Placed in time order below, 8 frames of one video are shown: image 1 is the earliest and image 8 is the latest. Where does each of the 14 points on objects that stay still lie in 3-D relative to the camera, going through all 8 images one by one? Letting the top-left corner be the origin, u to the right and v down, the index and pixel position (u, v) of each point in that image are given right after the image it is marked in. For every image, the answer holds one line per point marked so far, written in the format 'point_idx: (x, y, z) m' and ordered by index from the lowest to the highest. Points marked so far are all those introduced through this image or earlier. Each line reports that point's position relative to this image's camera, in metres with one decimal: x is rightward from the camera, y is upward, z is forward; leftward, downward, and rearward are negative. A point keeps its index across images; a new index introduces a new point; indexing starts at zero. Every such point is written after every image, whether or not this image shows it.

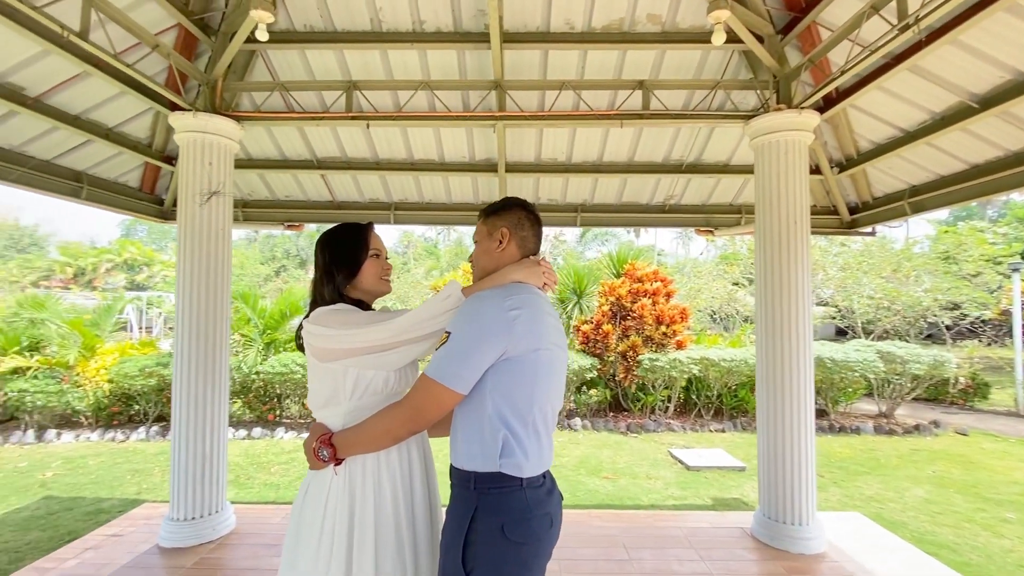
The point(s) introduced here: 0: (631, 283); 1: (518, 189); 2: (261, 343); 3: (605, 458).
0: (+2.3, +0.1, +9.5) m
1: (+0.1, +1.2, +5.6) m
2: (-4.6, -1.0, +8.9) m
3: (+1.4, -2.6, +7.4) m
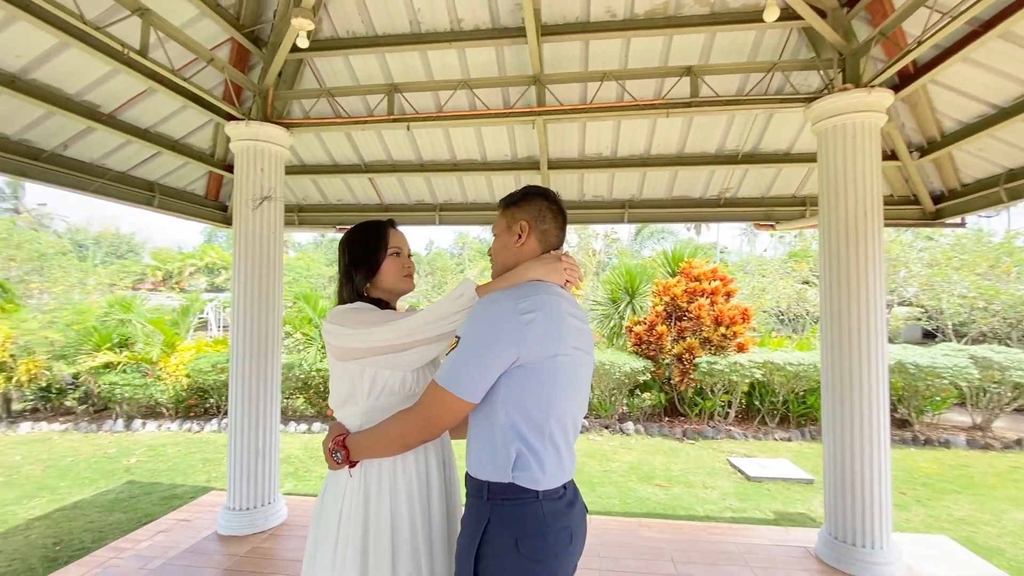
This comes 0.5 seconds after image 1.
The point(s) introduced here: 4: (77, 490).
0: (+3.3, +0.1, +9.1) m
1: (+0.6, +1.2, +5.5) m
2: (-3.7, -1.0, +9.3) m
3: (+2.1, -2.6, +7.1) m
4: (-5.3, -2.5, +6.0) m
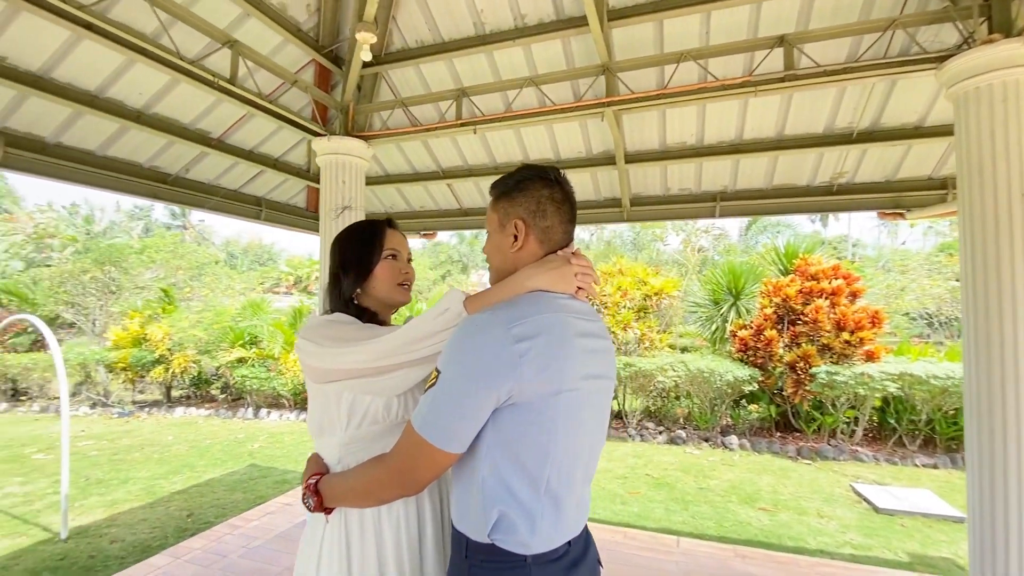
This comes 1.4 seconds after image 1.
0: (+4.8, +0.1, +8.1) m
1: (+1.4, +1.1, +5.2) m
2: (-2.0, -1.1, +9.7) m
3: (+3.3, -2.6, +6.4) m
4: (-4.2, -2.5, +6.9) m
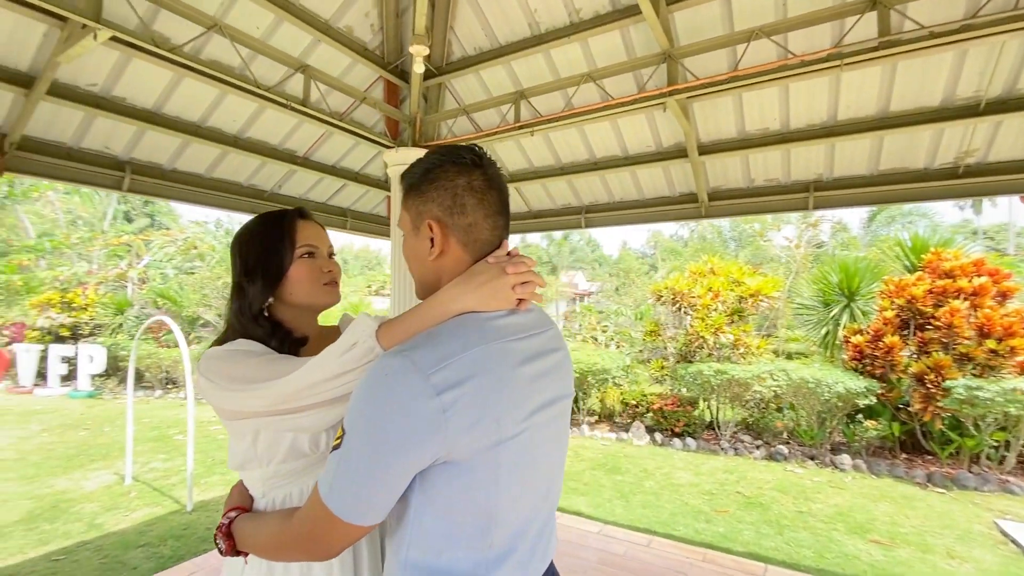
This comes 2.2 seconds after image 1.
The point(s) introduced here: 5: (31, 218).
0: (+6.0, +0.1, +7.0) m
1: (+2.1, +1.1, +4.8) m
2: (-0.3, -1.1, +9.9) m
3: (+4.2, -2.6, +5.6) m
4: (-3.1, -2.6, +7.5) m
5: (-12.5, +1.8, +12.8) m
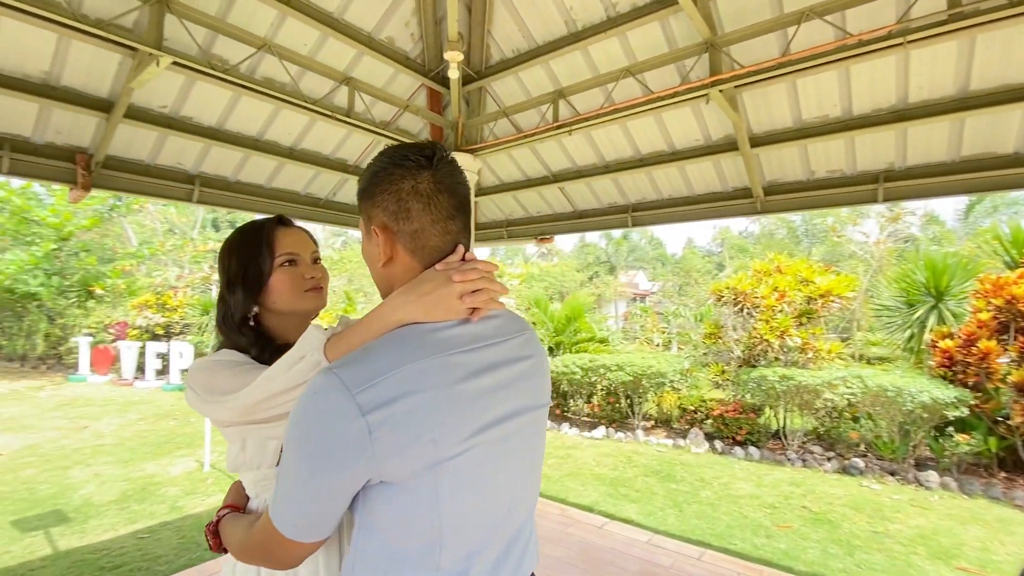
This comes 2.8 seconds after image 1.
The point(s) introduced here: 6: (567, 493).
0: (+6.6, +0.1, +6.1) m
1: (+2.4, +1.1, +4.5) m
2: (+0.8, -1.1, +9.8) m
3: (+4.7, -2.6, +5.0) m
4: (-2.3, -2.6, +7.8) m
5: (-11.0, +1.7, +14.2) m
6: (+0.7, -2.6, +6.3) m
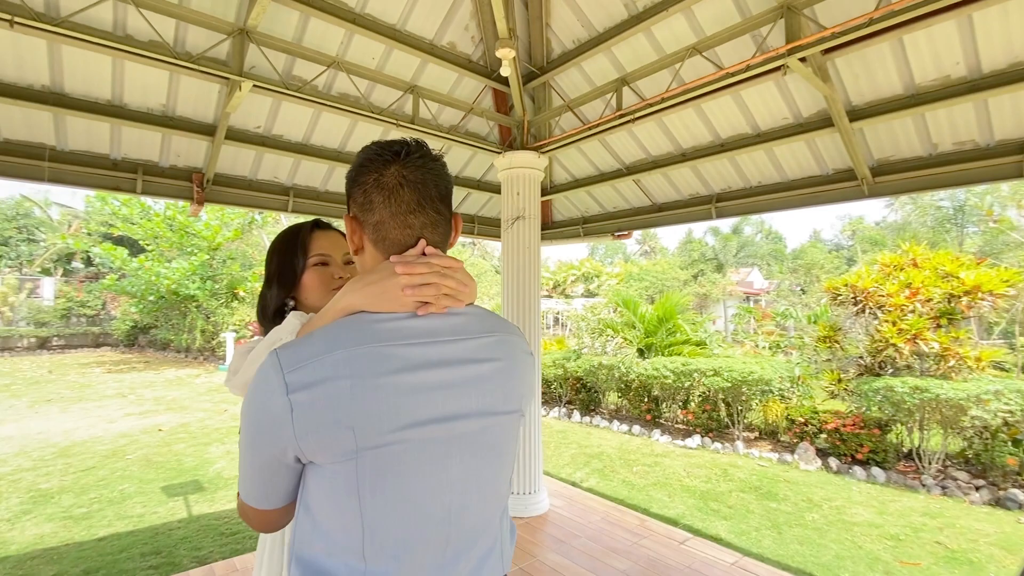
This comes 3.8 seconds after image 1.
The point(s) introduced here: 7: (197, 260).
0: (+7.4, +0.2, +4.6) m
1: (+3.0, +1.2, +3.8) m
2: (+2.5, -1.1, +9.4) m
3: (+5.3, -2.5, +3.9) m
4: (-0.9, -2.6, +8.1) m
5: (-8.1, +1.7, +16.2) m
6: (+1.7, -2.6, +6.0) m
7: (-8.7, +0.8, +13.5) m
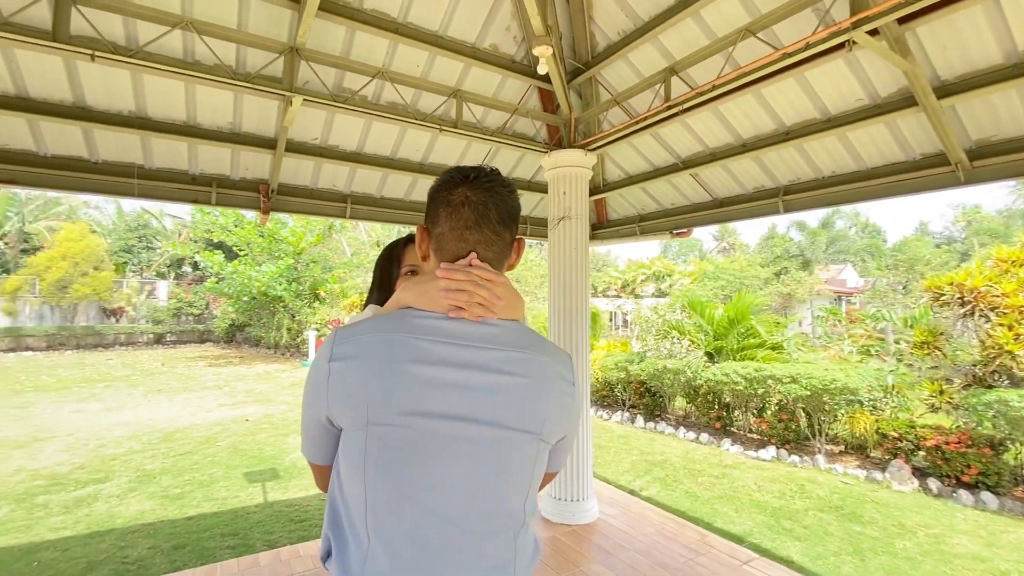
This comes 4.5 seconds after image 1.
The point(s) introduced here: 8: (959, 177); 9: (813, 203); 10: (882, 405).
0: (+7.8, +0.2, +3.4) m
1: (+3.2, +1.1, +3.3) m
2: (+3.6, -1.1, +8.9) m
3: (+5.6, -2.5, +3.0) m
4: (+0.1, -2.7, +8.1) m
5: (-5.9, +1.6, +17.2) m
6: (+2.3, -2.6, +5.6) m
7: (-6.8, +0.7, +14.6) m
8: (+3.2, +0.8, +3.5) m
9: (+2.7, +0.8, +4.4) m
10: (+5.2, -1.6, +6.9) m
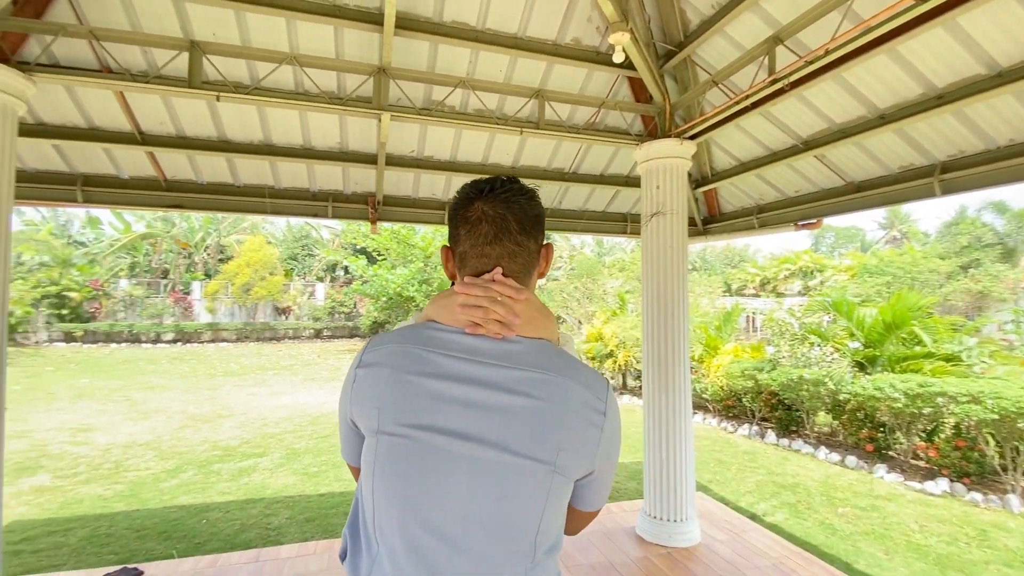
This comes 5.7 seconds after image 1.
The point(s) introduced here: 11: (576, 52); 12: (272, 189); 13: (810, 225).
0: (+8.0, +0.3, +1.2) m
1: (+3.6, +1.2, +2.3) m
2: (+5.4, -1.1, +7.6) m
3: (+5.8, -2.5, +1.4) m
4: (+1.8, -2.7, +7.8) m
5: (-1.6, +1.6, +18.1) m
6: (+3.4, -2.6, +4.8) m
7: (-3.2, +0.7, +15.8) m
8: (+3.6, +0.8, +2.5) m
9: (+3.4, +0.8, +3.5) m
10: (+6.4, -1.6, +5.3) m
11: (+0.5, +1.9, +3.9) m
12: (-2.4, +1.0, +4.9) m
13: (+3.0, +0.6, +4.9) m
